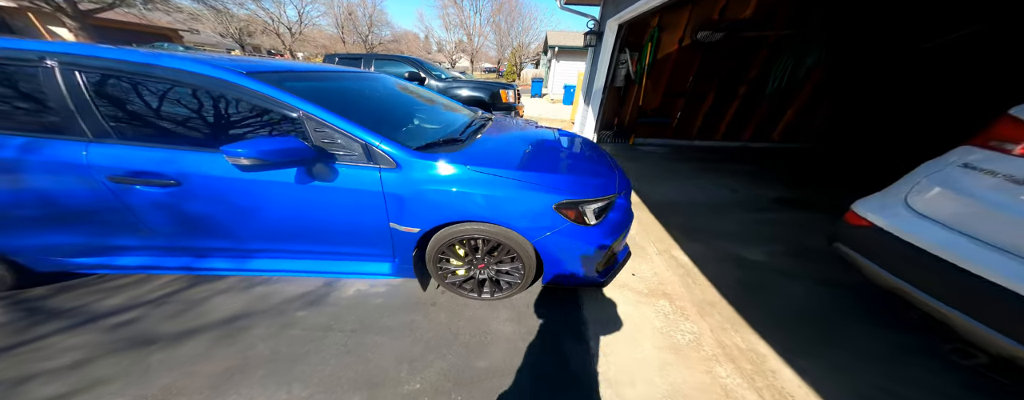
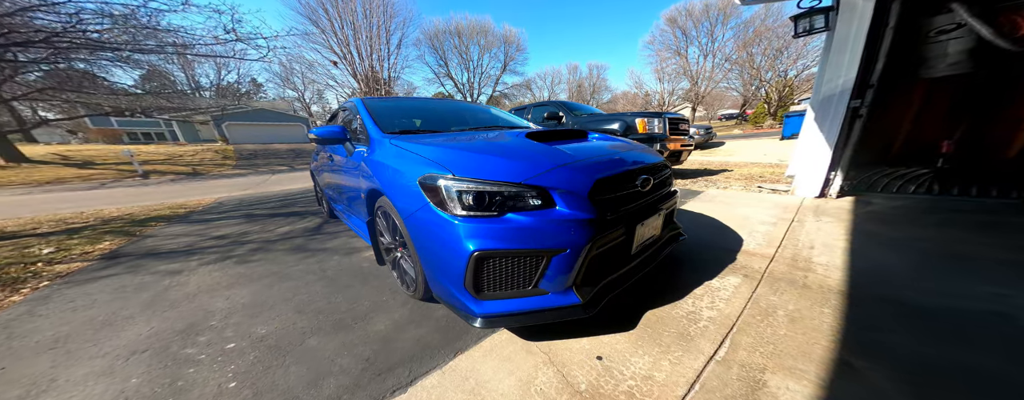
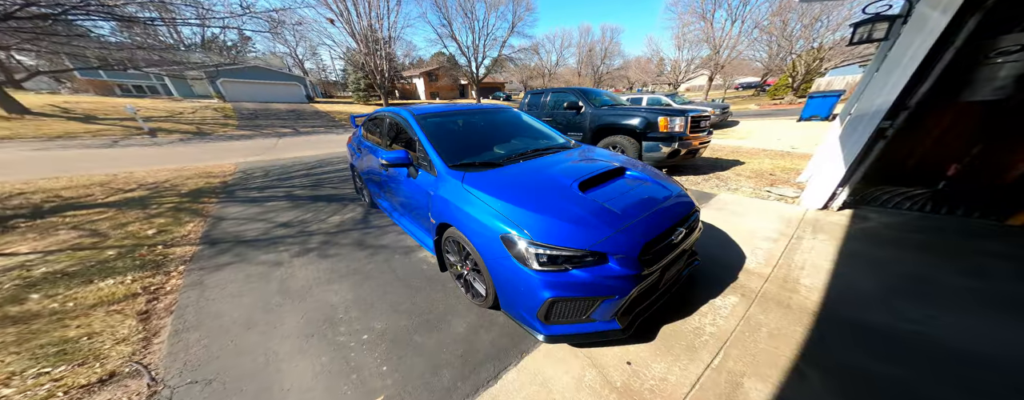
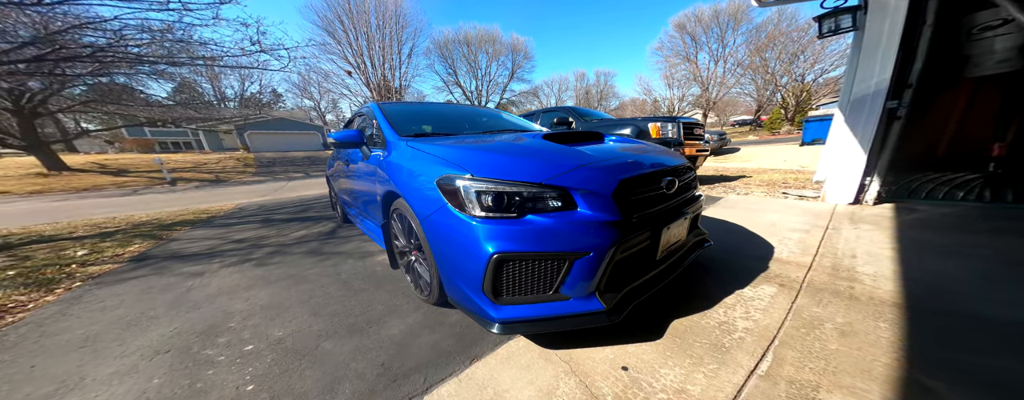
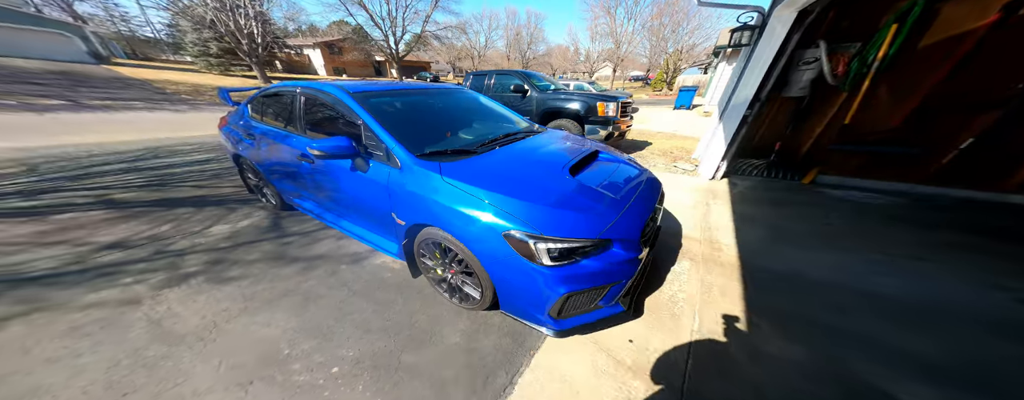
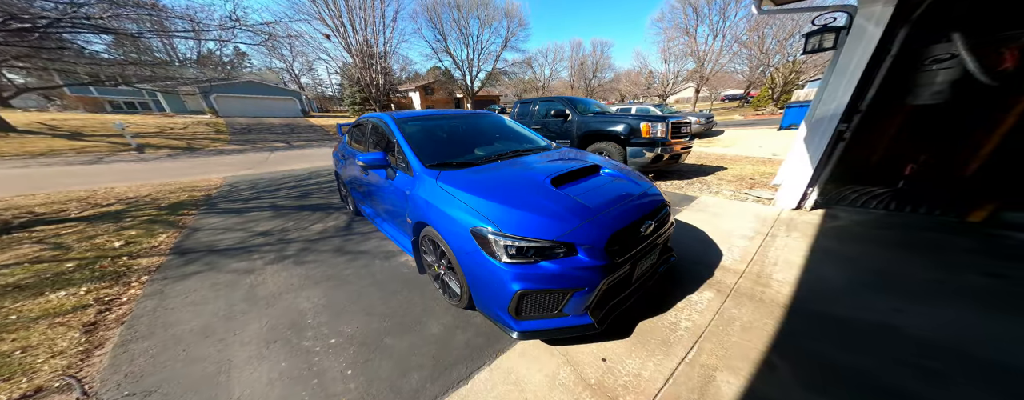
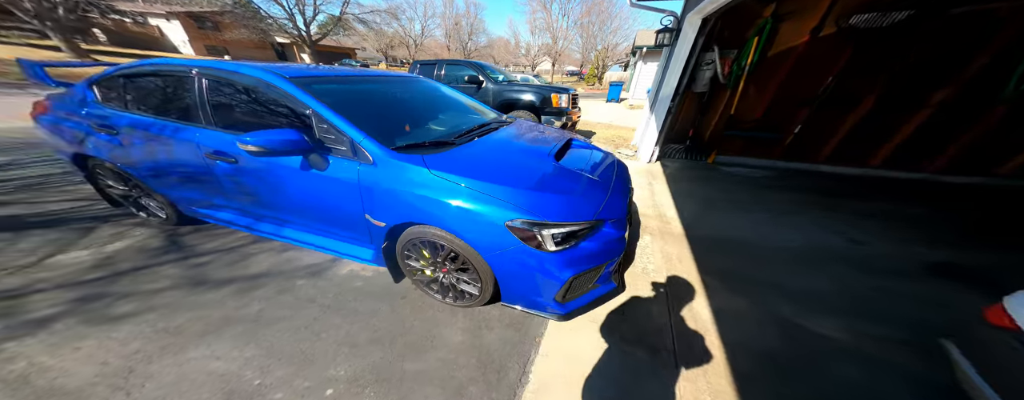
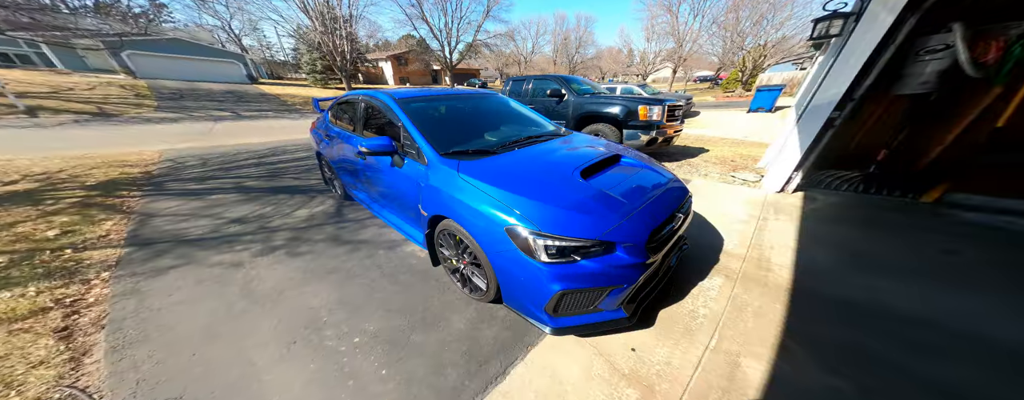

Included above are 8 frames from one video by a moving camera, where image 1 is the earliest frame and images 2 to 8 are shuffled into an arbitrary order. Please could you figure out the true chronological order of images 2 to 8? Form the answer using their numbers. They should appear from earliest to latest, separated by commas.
7, 5, 8, 3, 6, 2, 4
